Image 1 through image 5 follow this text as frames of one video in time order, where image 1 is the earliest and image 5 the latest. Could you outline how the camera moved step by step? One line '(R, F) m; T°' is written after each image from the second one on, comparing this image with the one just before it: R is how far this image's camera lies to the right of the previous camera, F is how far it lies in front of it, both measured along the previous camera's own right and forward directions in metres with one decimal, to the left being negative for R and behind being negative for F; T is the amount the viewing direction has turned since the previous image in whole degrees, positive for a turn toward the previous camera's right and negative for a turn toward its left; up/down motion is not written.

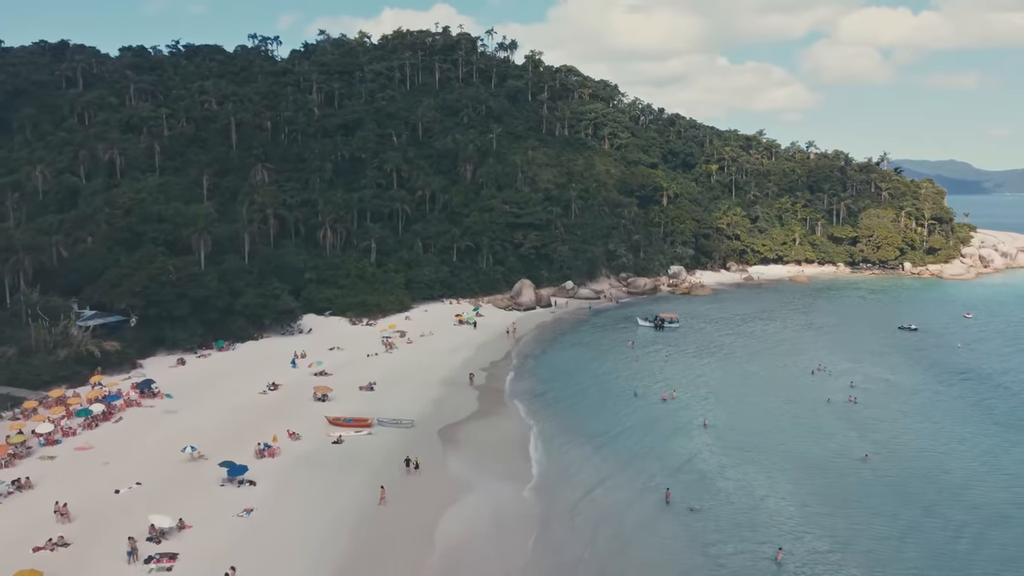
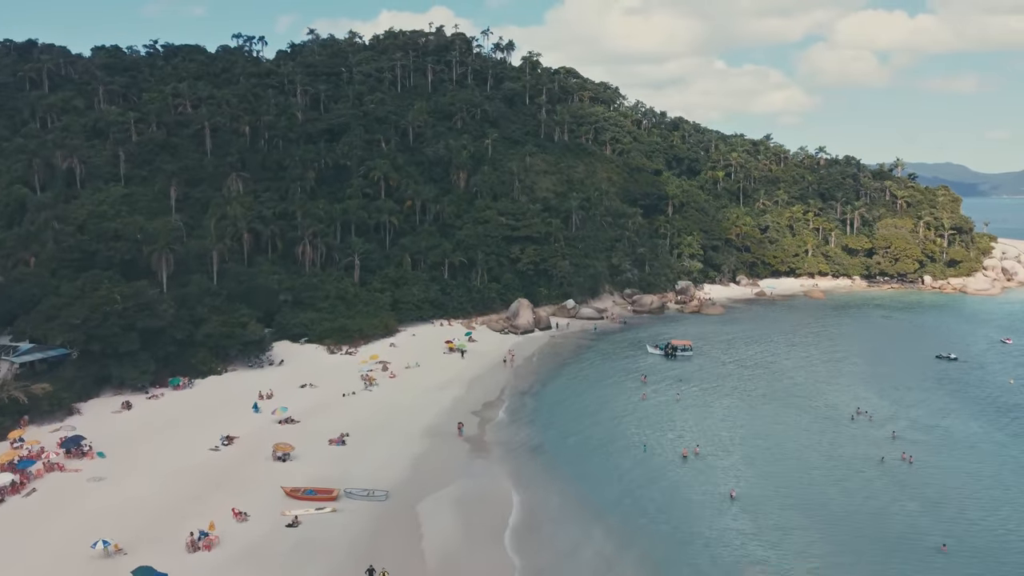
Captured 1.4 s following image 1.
(+0.1, +6.4) m; 0°
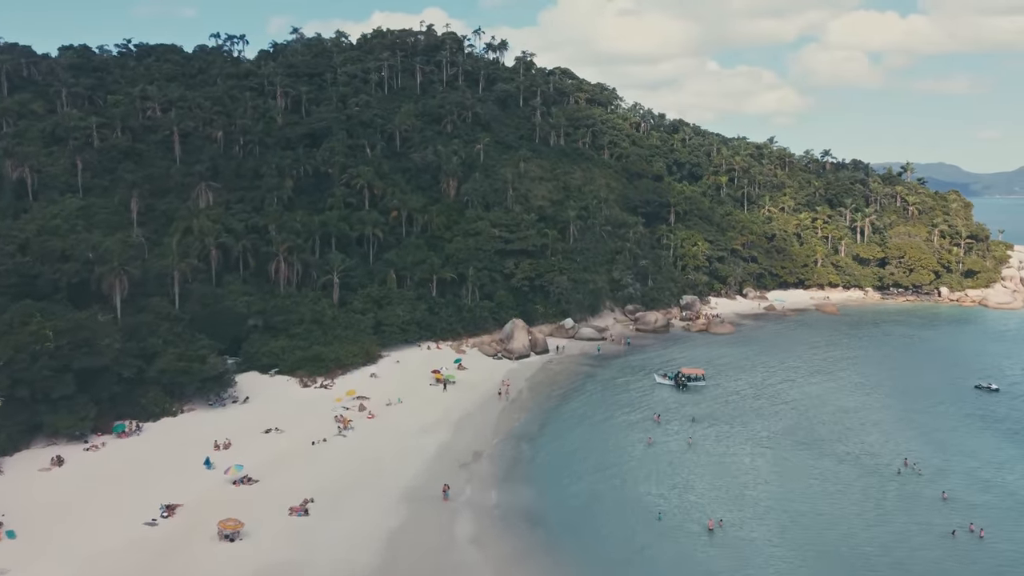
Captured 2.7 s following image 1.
(0.0, +5.9) m; 0°
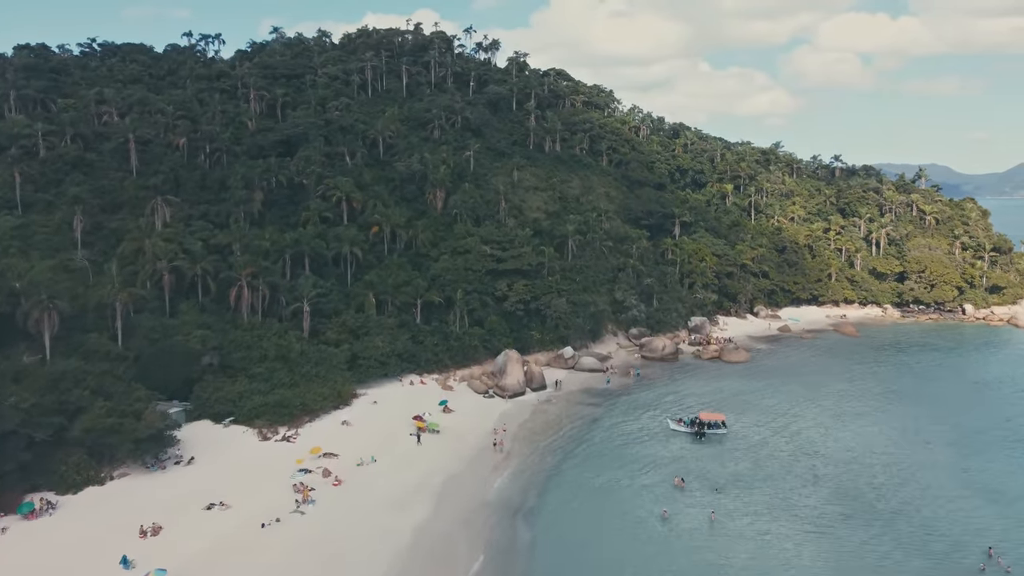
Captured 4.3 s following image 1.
(0.0, +7.2) m; 0°
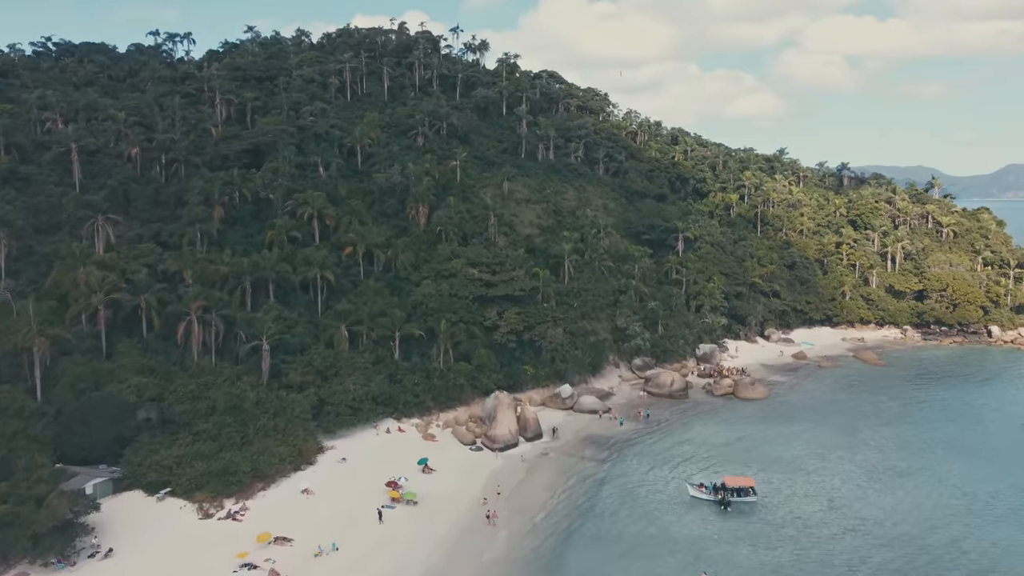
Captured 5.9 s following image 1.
(-0.1, +7.4) m; +1°
